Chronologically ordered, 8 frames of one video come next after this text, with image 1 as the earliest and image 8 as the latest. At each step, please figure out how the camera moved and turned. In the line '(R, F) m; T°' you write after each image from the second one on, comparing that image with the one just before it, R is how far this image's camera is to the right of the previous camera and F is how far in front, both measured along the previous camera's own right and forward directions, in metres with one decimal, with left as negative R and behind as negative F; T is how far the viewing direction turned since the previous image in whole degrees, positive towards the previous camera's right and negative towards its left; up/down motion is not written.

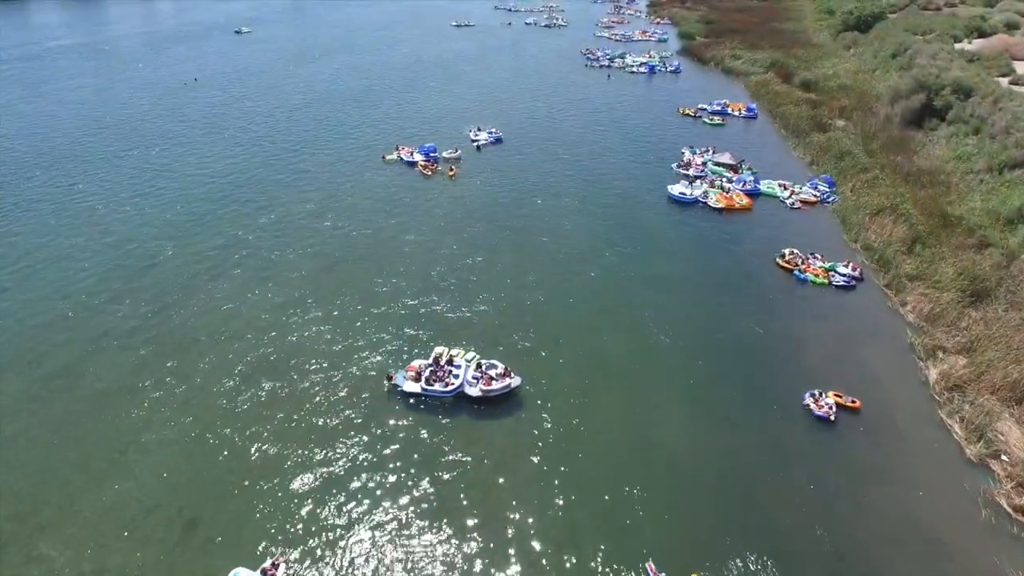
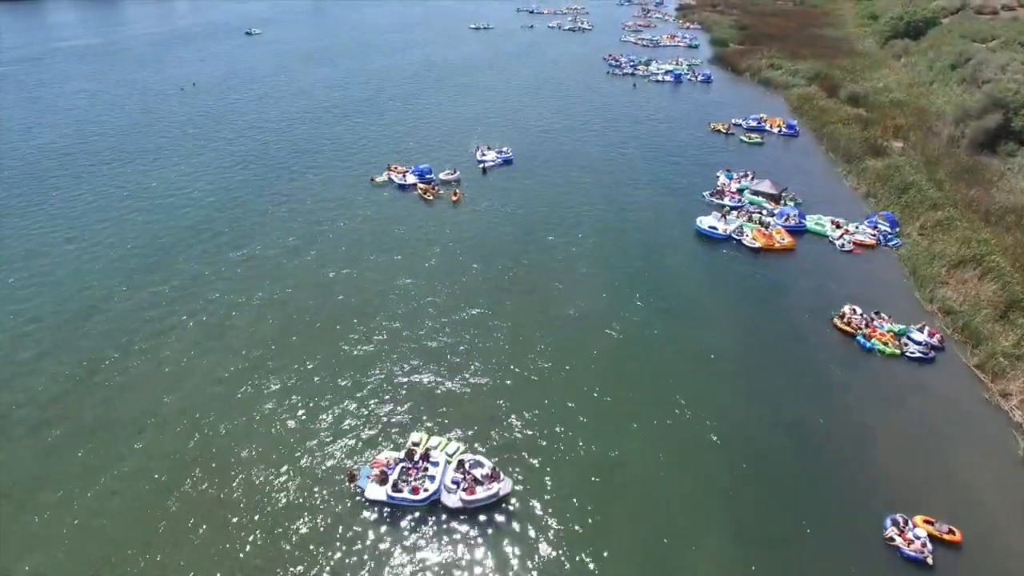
(+1.6, +10.4) m; -2°
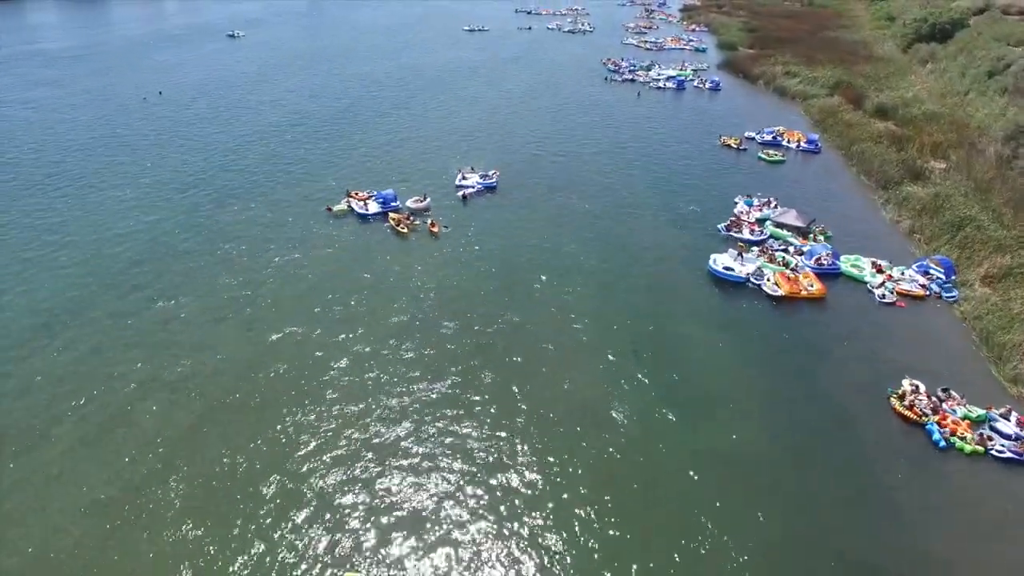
(+1.7, +10.8) m; 0°
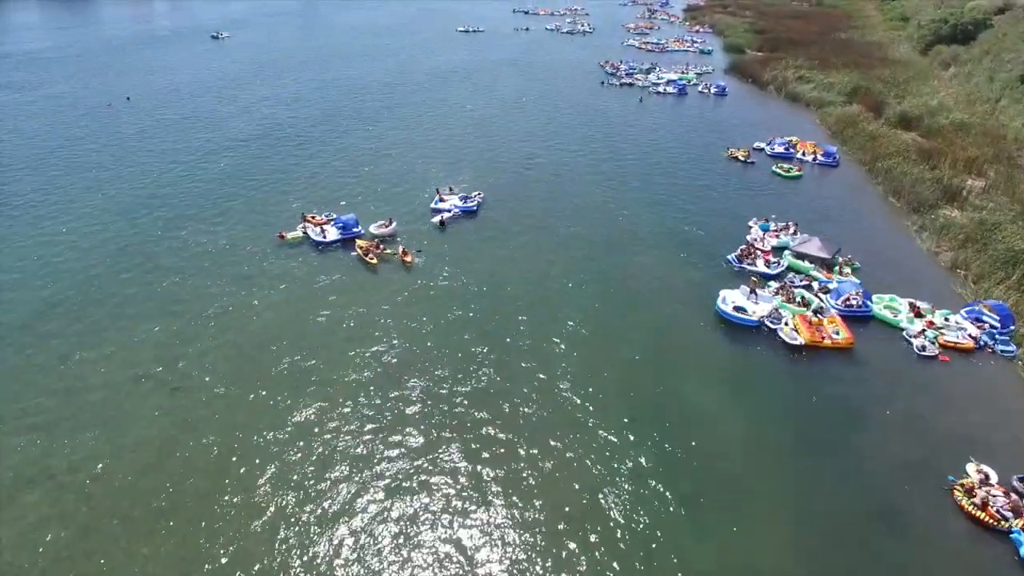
(+1.7, +8.2) m; 0°
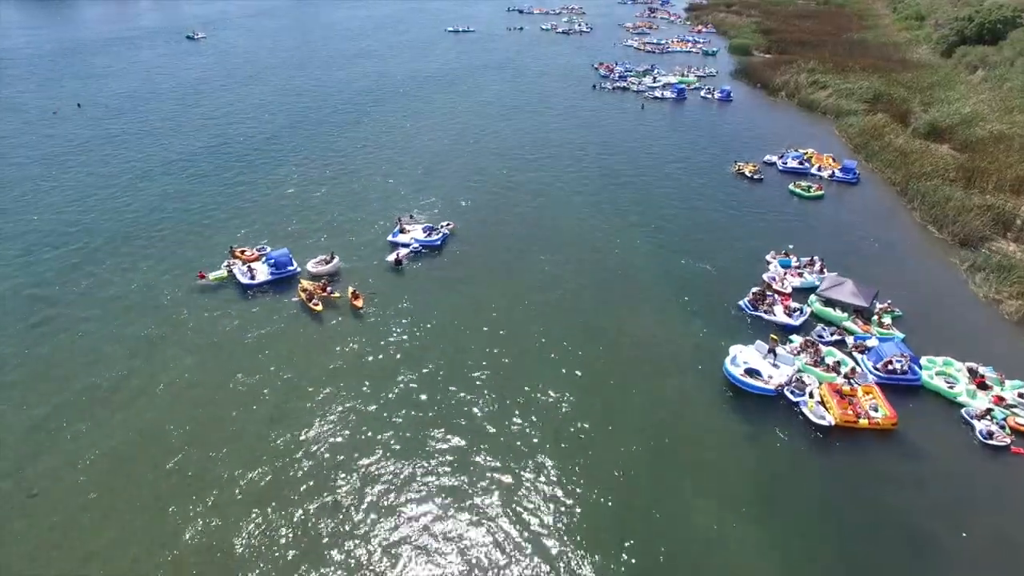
(+2.4, +10.0) m; 0°
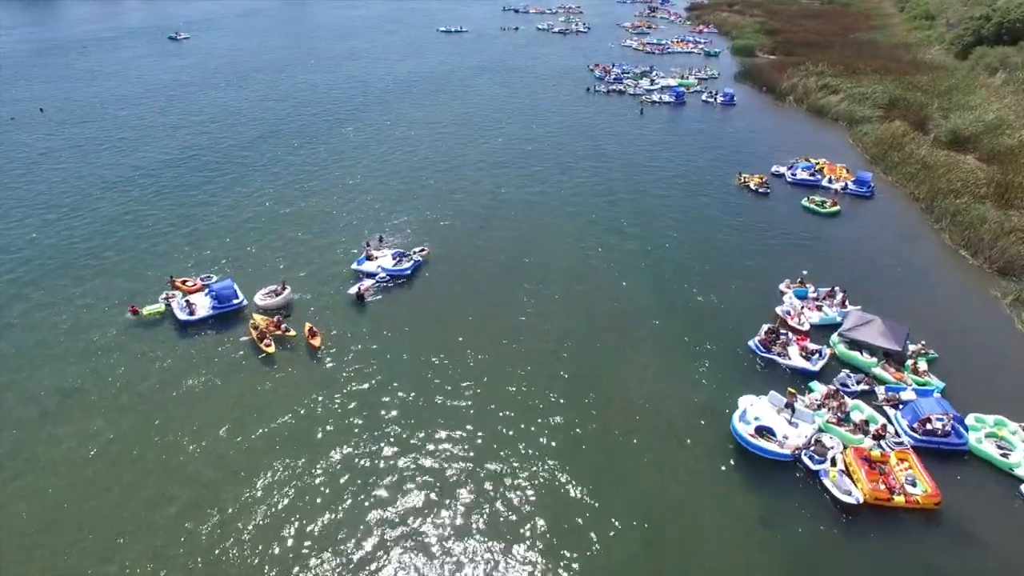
(+1.5, +6.3) m; 0°
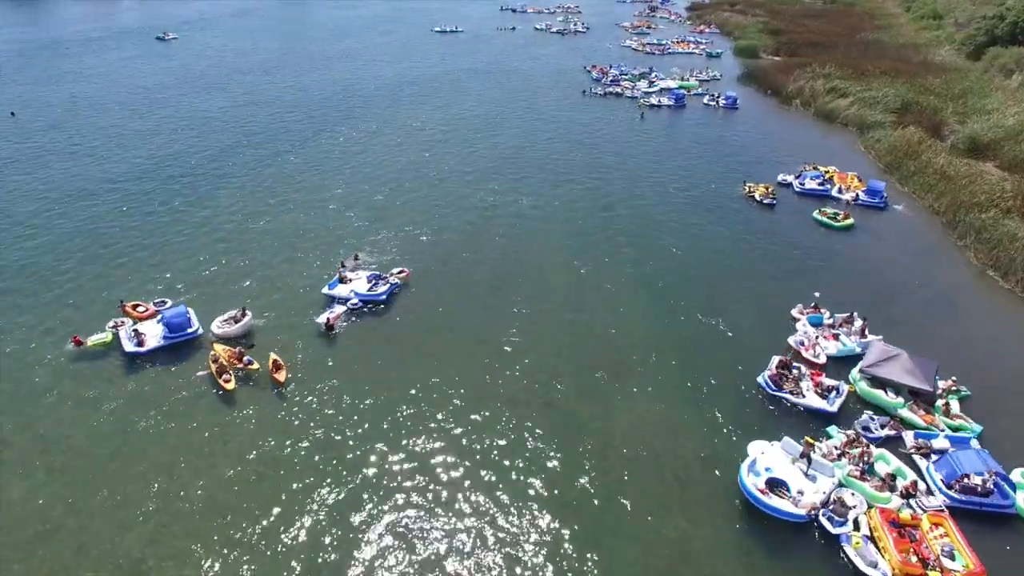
(+1.0, +4.3) m; 0°
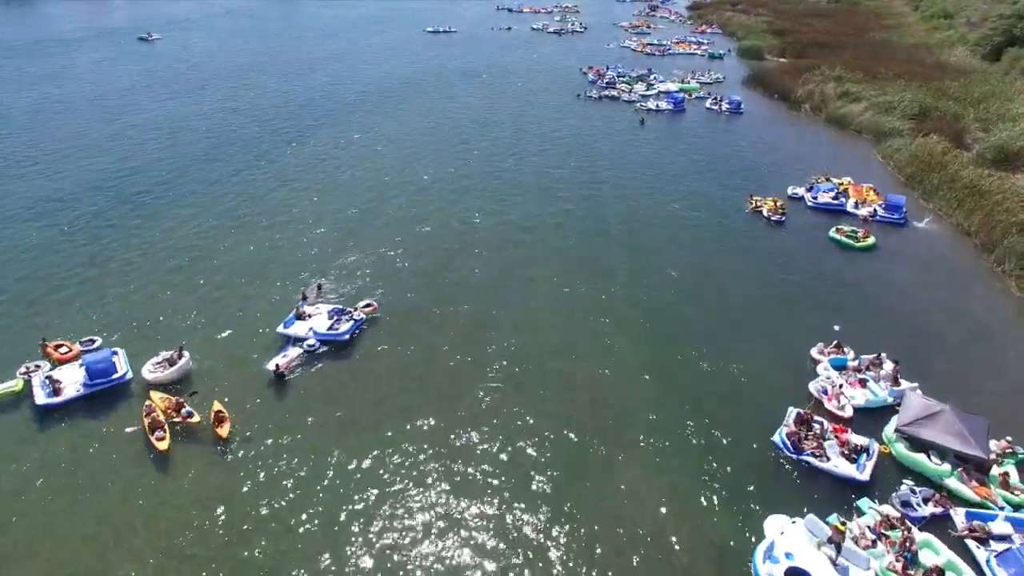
(+1.3, +5.5) m; 0°
